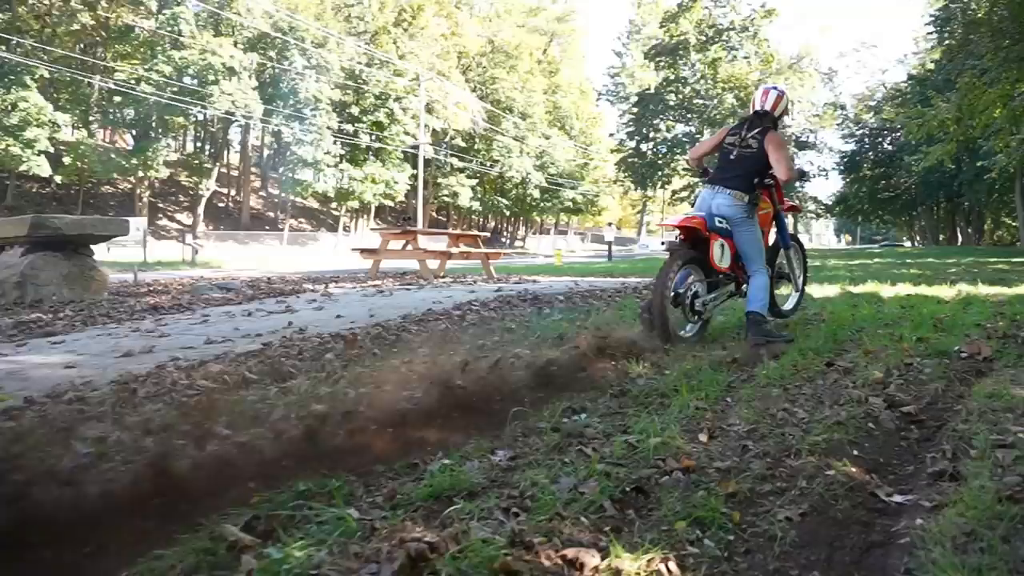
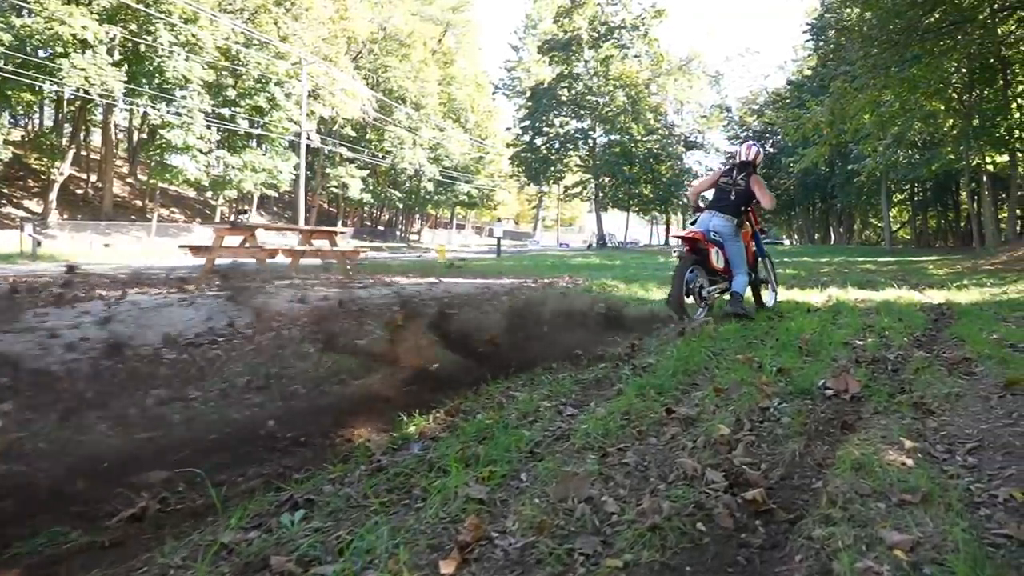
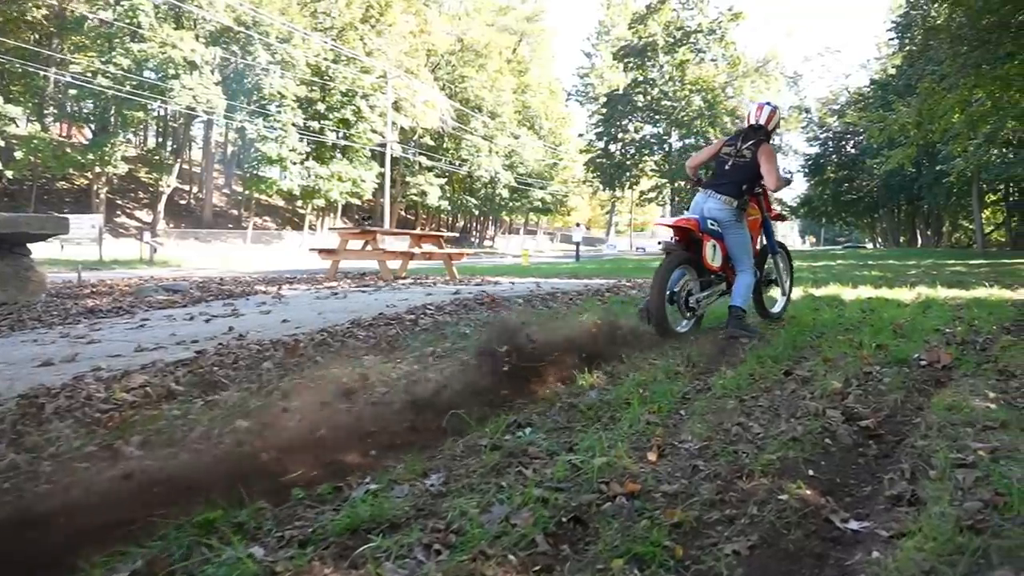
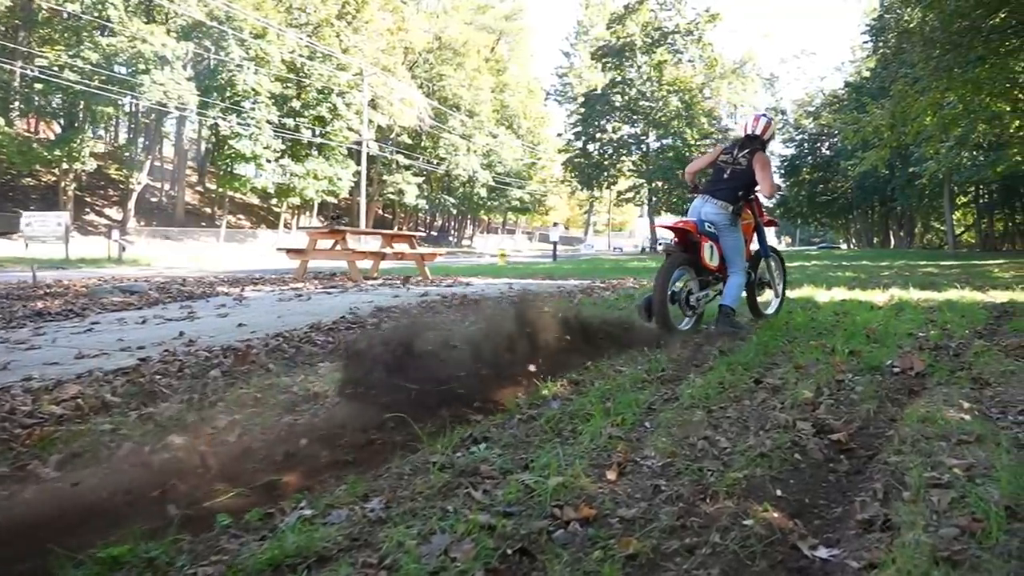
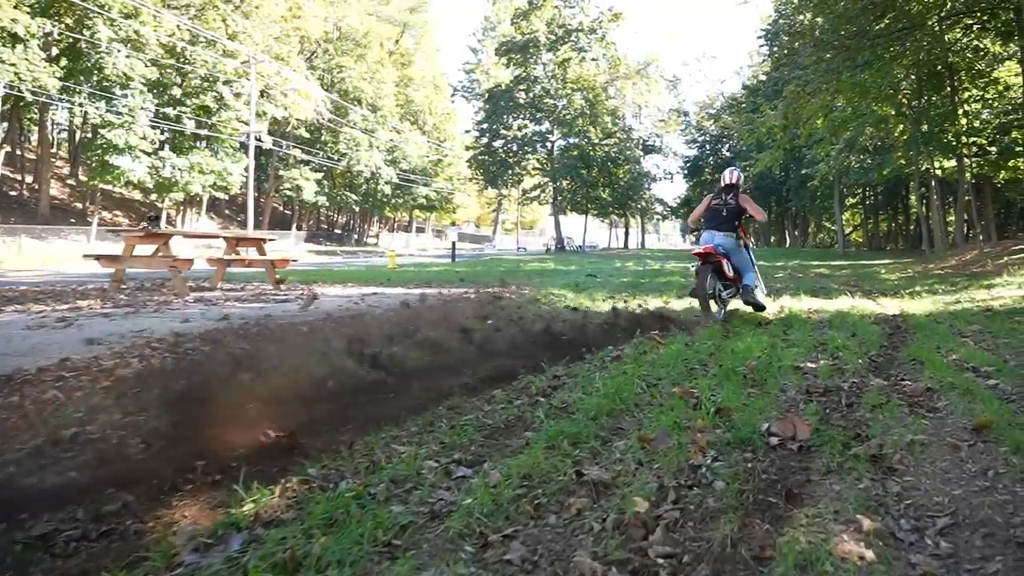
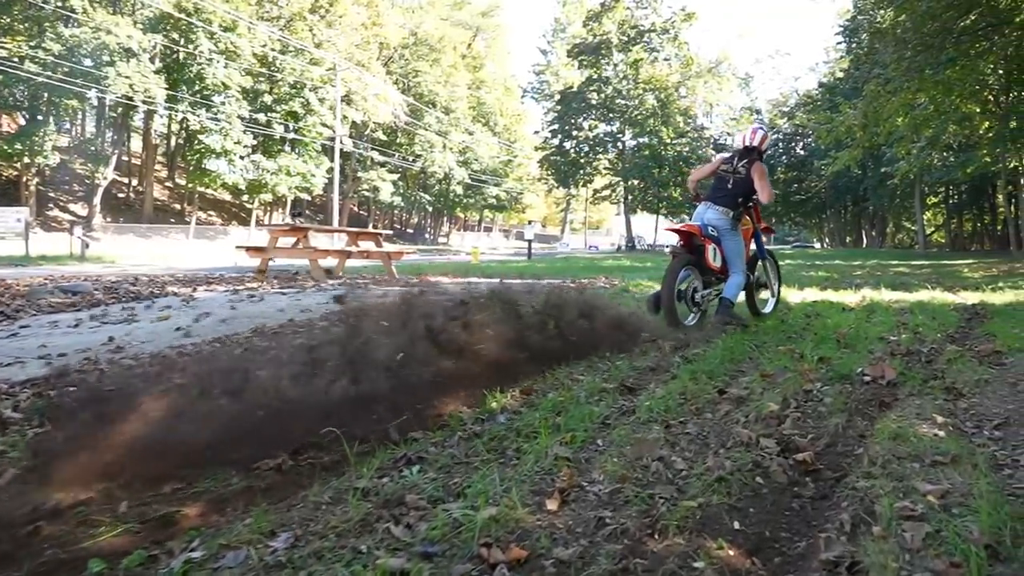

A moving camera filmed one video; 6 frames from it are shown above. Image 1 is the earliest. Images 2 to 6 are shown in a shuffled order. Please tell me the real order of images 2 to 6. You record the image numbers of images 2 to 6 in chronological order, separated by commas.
3, 4, 6, 2, 5
